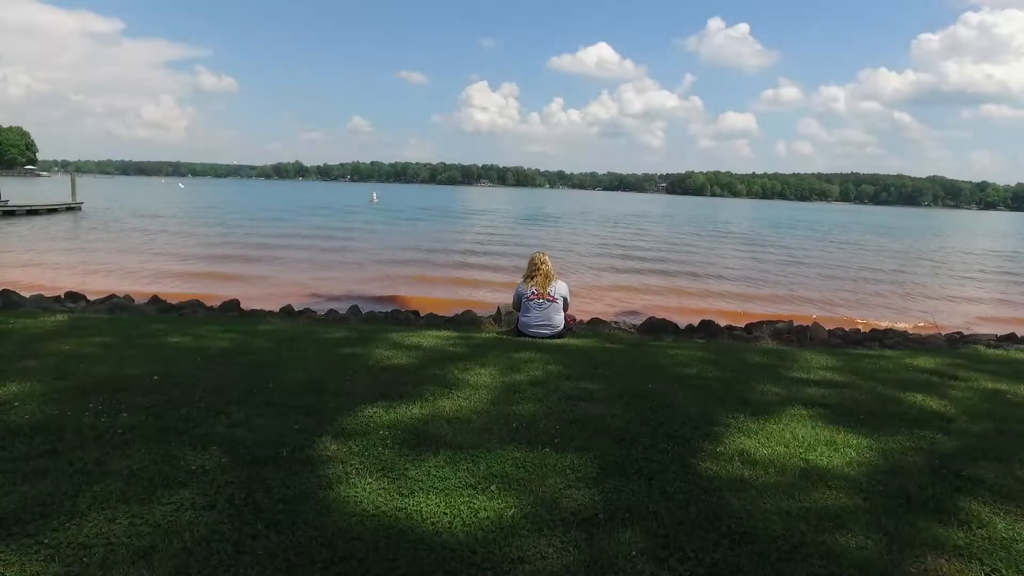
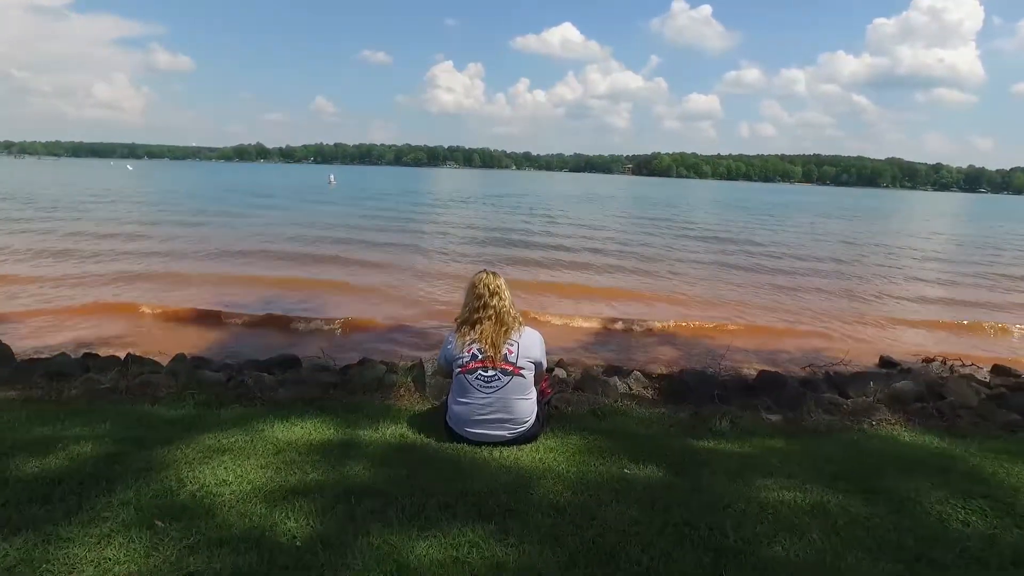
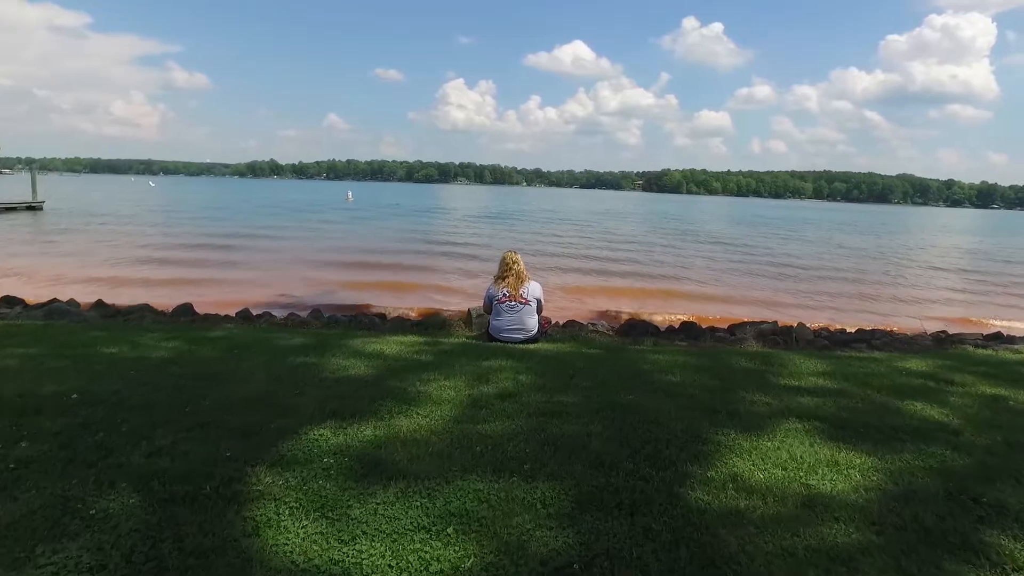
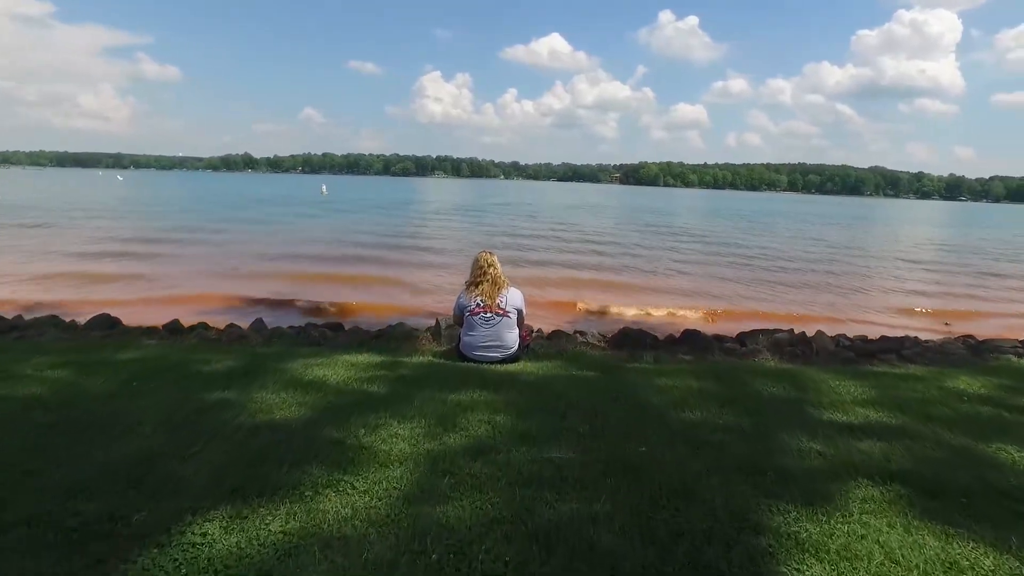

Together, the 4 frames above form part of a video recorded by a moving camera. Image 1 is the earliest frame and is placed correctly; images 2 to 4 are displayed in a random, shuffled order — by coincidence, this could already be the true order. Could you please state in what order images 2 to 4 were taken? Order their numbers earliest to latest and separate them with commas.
3, 4, 2
